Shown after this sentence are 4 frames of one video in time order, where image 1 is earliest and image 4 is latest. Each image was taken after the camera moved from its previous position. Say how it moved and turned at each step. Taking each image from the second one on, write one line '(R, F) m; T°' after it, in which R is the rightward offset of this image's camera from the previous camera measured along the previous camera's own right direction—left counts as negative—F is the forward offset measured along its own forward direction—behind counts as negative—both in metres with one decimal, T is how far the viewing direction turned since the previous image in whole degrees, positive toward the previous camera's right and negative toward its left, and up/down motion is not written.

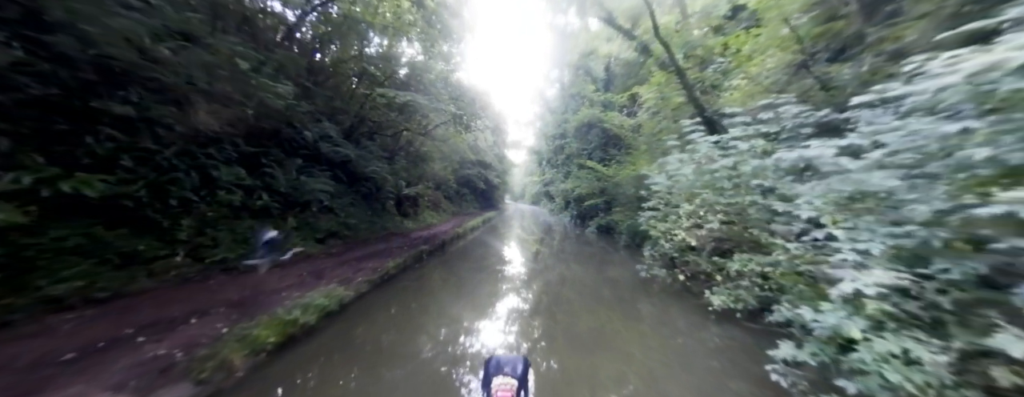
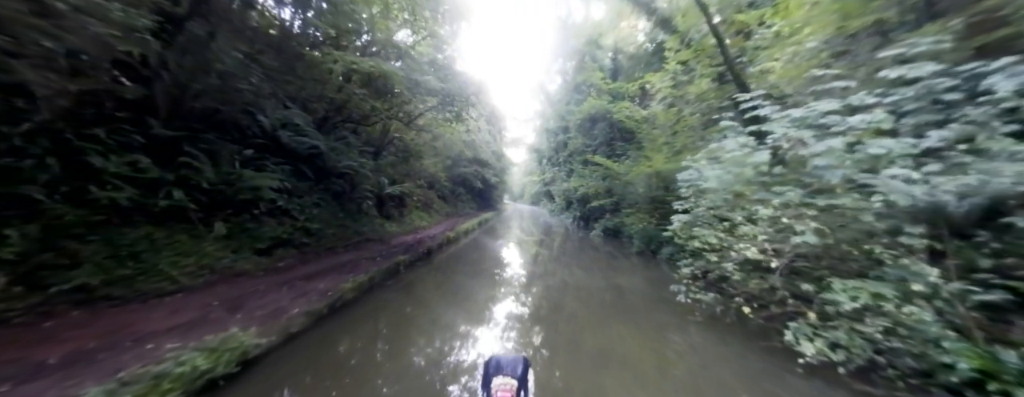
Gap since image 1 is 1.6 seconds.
(0.0, +1.4) m; 0°
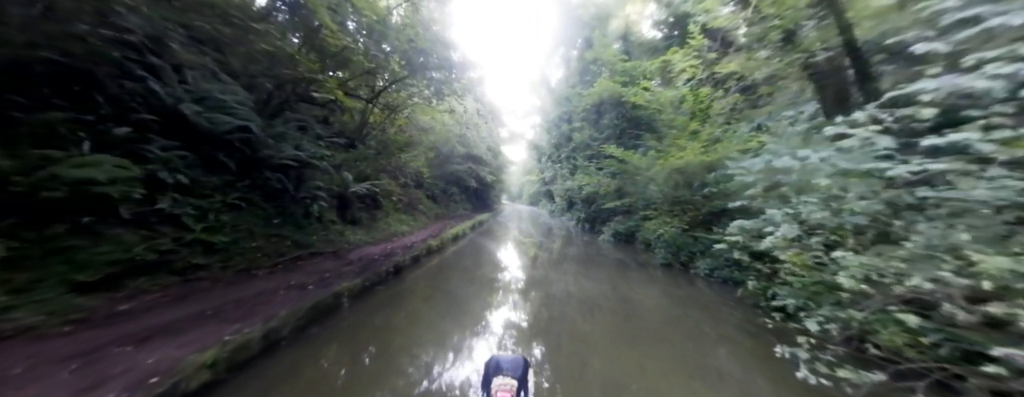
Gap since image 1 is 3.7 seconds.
(+0.1, +2.0) m; 0°
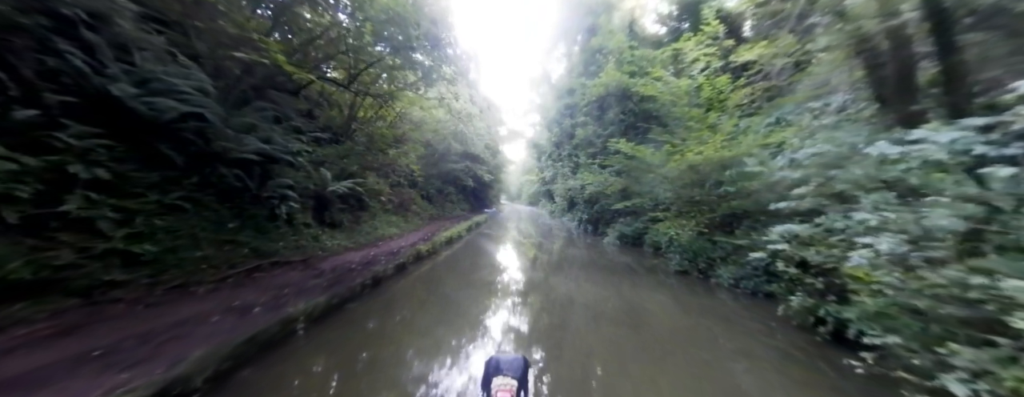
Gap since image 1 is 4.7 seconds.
(0.0, +0.8) m; 0°
